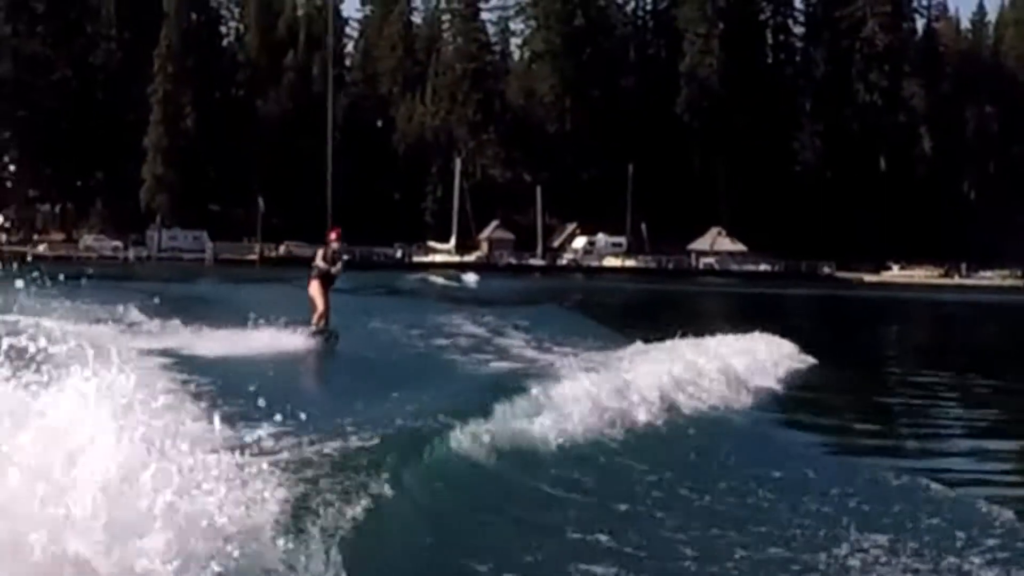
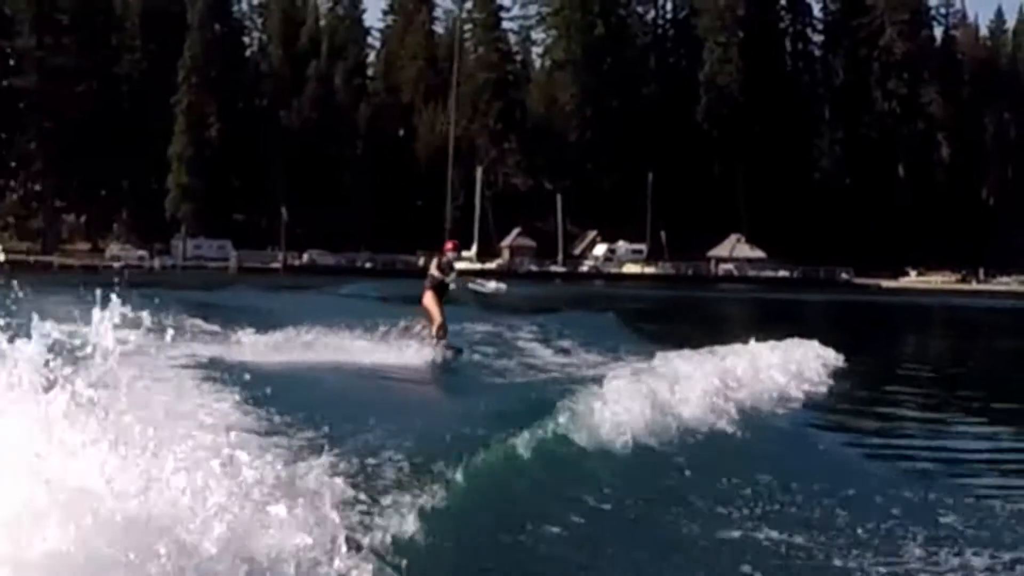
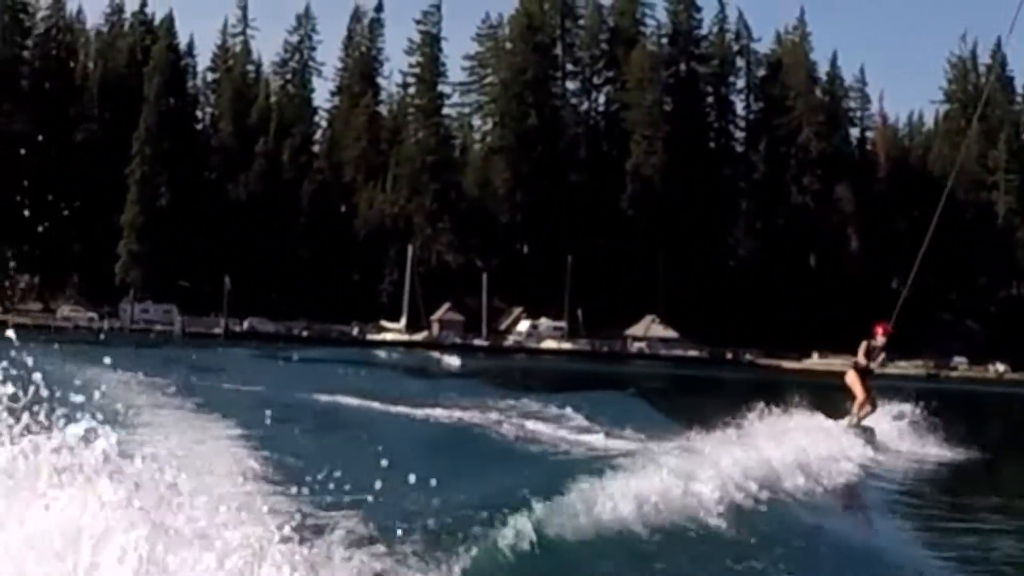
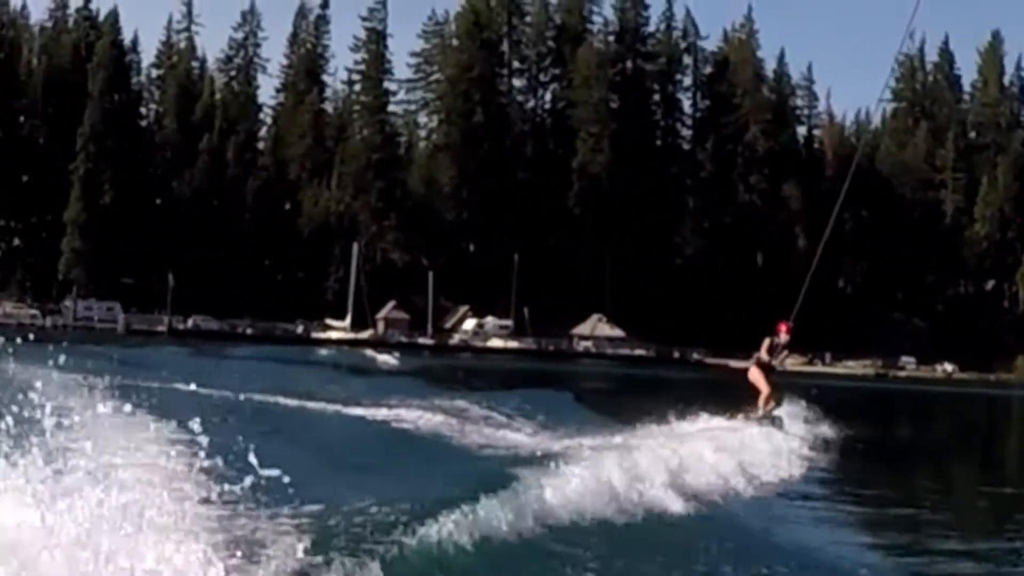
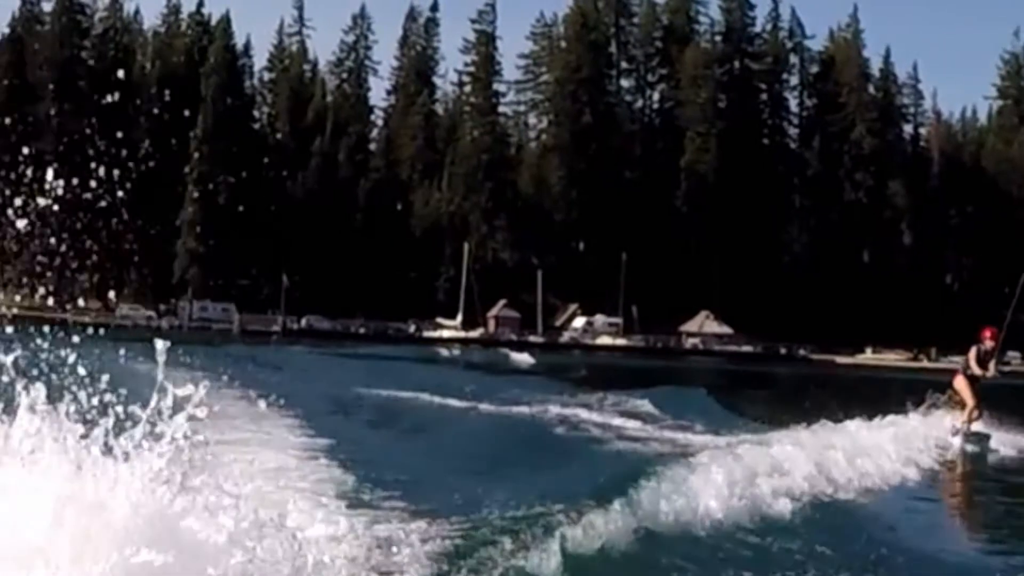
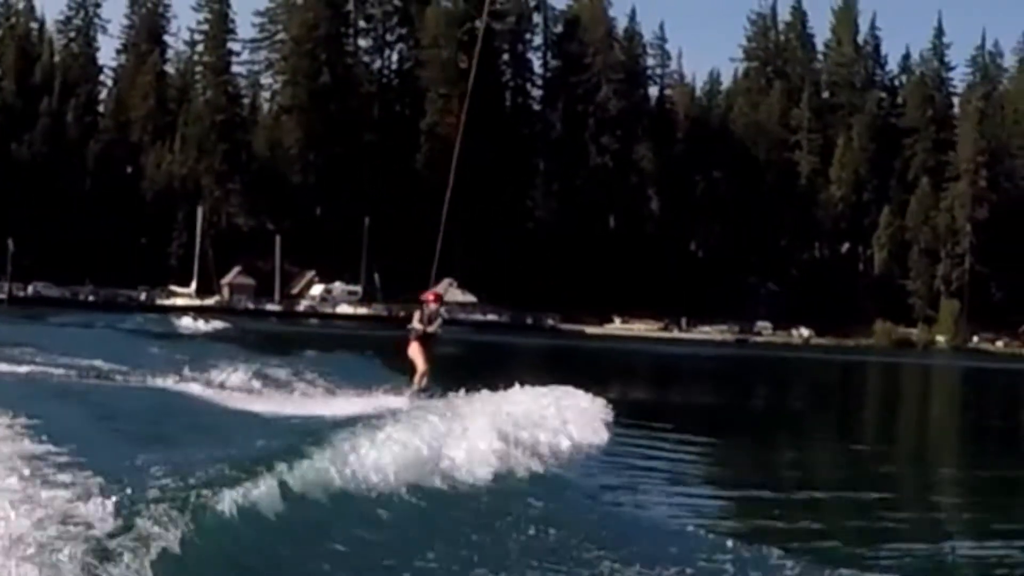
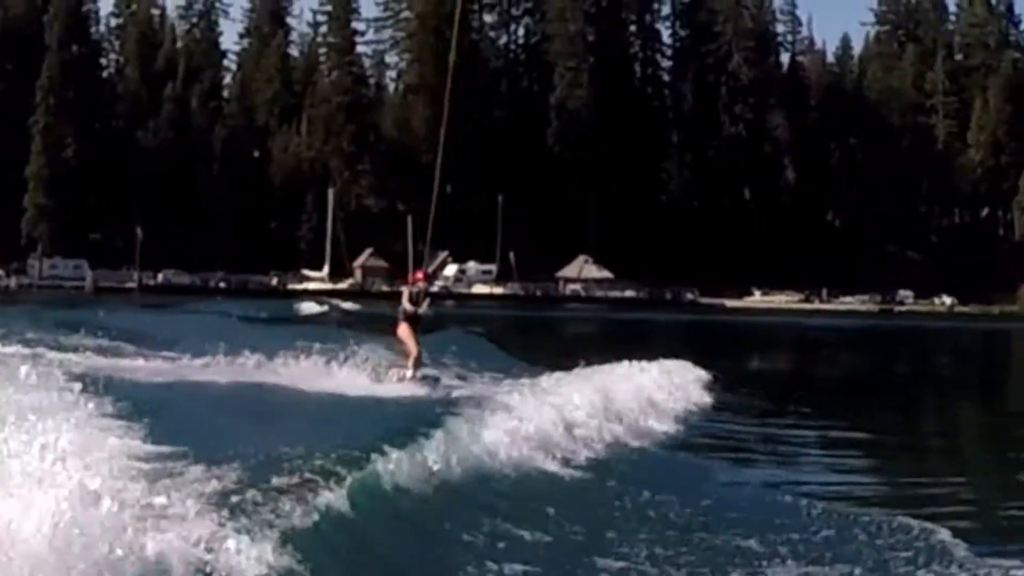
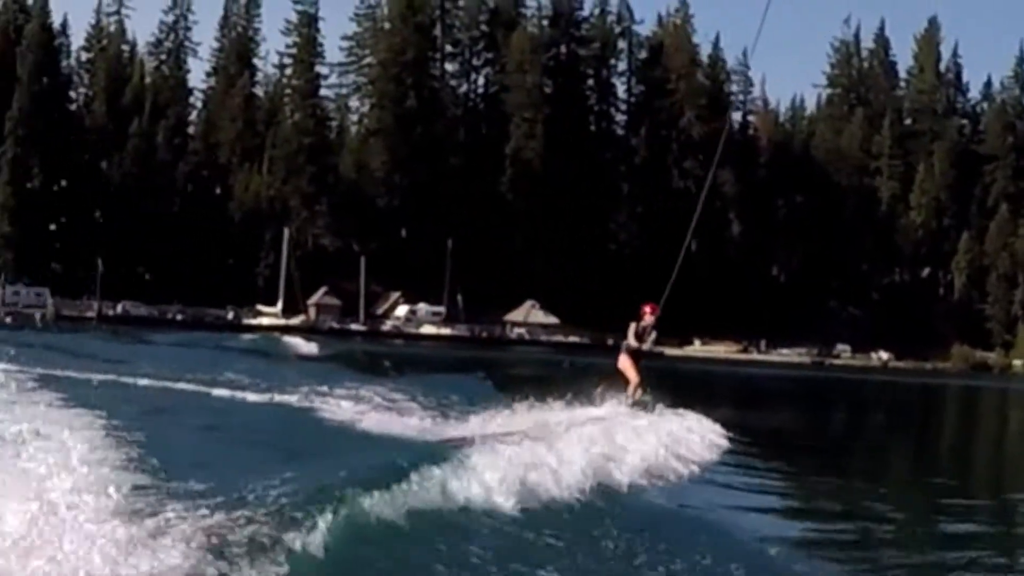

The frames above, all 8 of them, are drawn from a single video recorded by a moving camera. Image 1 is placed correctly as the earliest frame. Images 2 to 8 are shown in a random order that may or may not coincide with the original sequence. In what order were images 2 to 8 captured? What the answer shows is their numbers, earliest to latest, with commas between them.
2, 7, 6, 8, 4, 3, 5
